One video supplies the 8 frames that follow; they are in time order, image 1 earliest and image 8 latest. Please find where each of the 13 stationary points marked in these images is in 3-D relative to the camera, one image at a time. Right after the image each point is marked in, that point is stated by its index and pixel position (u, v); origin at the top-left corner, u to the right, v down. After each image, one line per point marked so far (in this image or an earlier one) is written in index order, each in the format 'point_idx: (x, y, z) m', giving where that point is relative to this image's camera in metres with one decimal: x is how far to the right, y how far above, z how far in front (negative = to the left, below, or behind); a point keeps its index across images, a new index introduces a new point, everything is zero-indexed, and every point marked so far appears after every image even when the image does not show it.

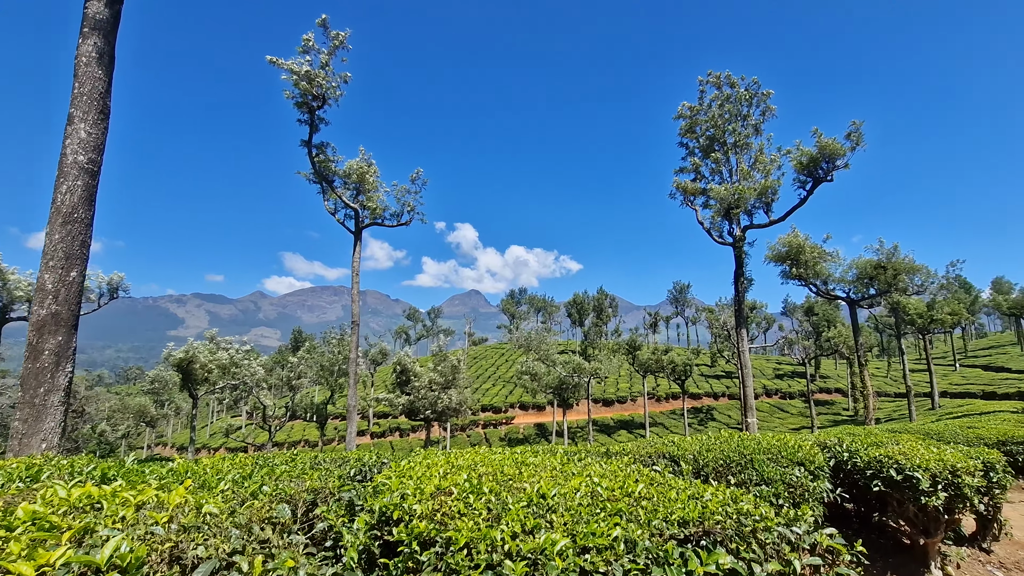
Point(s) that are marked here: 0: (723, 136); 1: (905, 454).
0: (+7.1, +5.0, +17.0) m
1: (+3.8, -1.6, +5.0) m
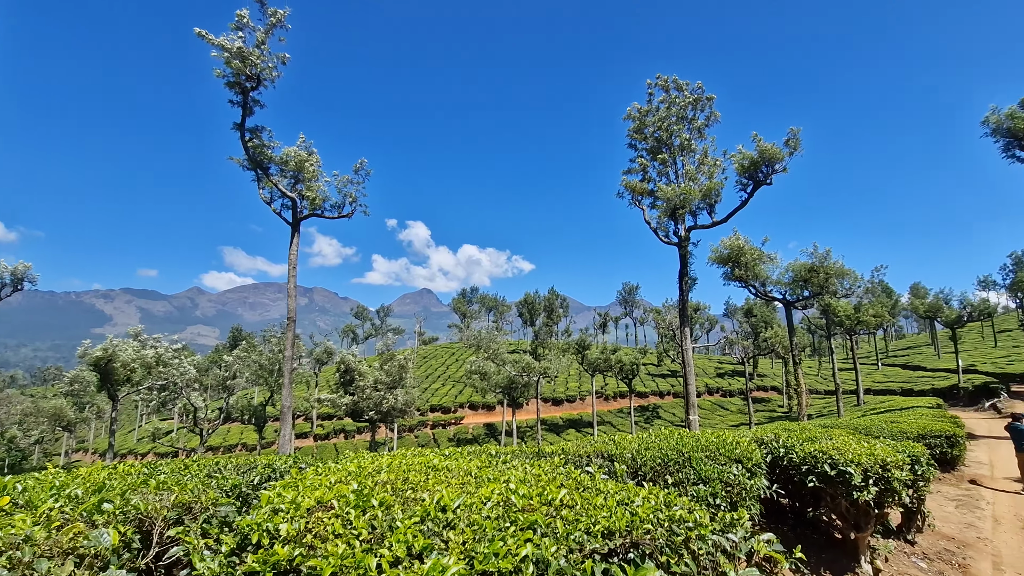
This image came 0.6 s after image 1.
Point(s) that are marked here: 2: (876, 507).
0: (+5.4, +5.1, +17.3) m
1: (+3.2, -1.6, +5.0) m
2: (+3.4, -2.0, +4.8) m
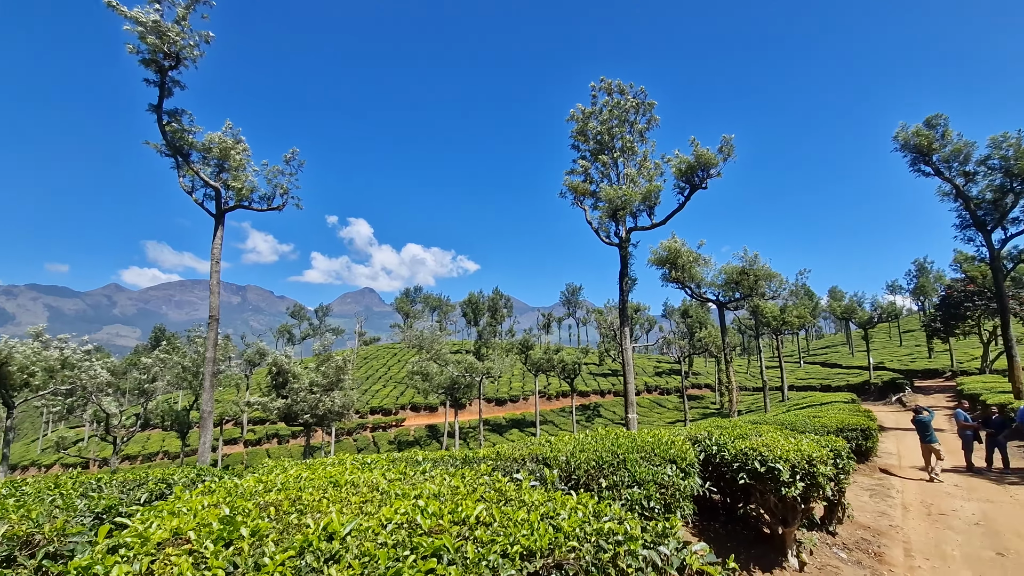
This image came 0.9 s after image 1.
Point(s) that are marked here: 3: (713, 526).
0: (+3.5, +5.1, +17.5) m
1: (+2.5, -1.6, +5.1) m
2: (+2.8, -2.0, +4.9) m
3: (+2.2, -2.6, +5.6) m
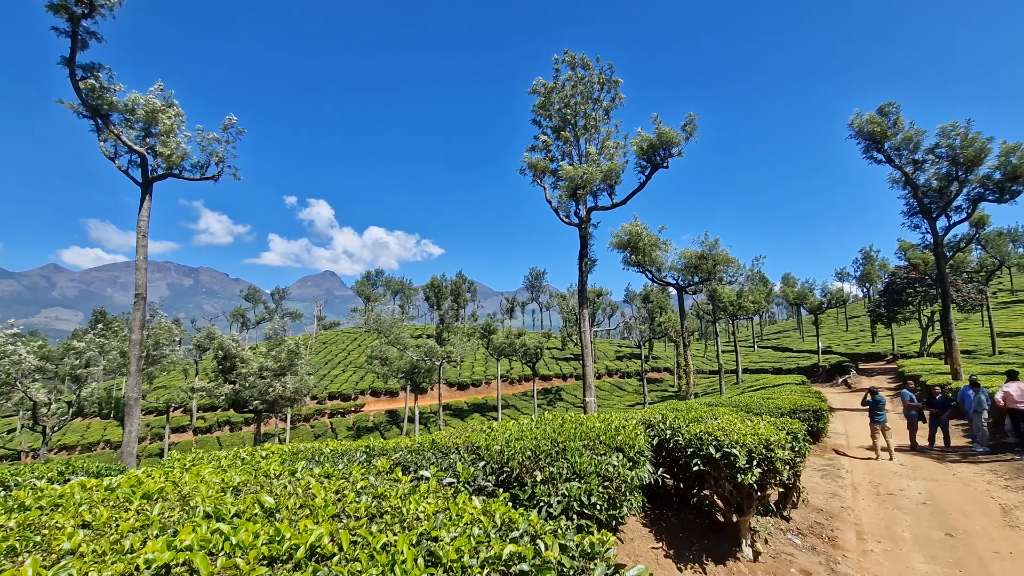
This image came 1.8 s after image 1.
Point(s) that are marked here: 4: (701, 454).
0: (+2.1, +5.7, +17.0) m
1: (+2.0, -1.3, +4.7) m
2: (+2.2, -1.8, +4.5) m
3: (+1.6, -2.3, +5.3) m
4: (+1.7, -1.5, +4.7) m
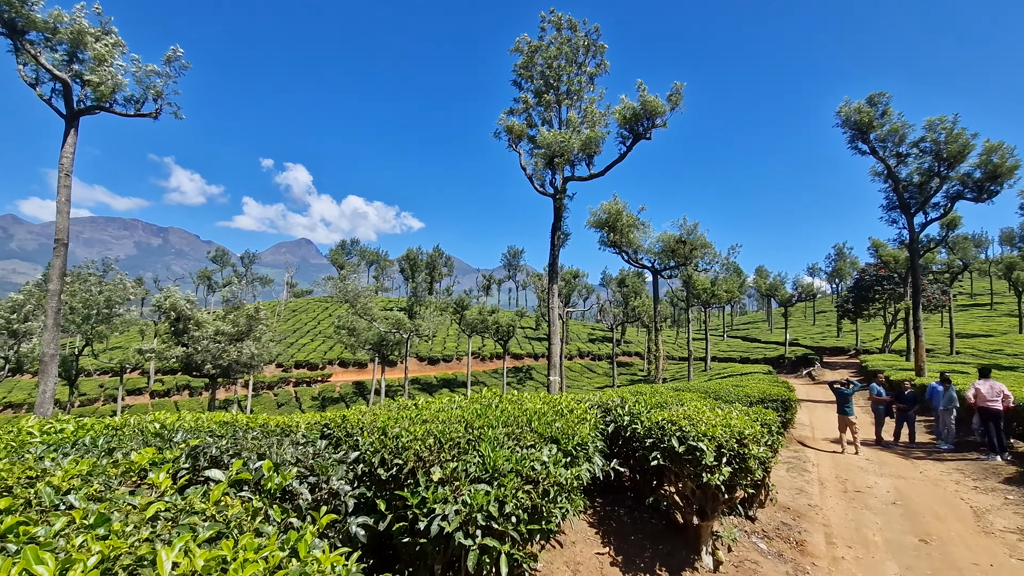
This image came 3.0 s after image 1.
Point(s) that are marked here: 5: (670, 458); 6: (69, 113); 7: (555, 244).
0: (+1.4, +6.5, +16.0) m
1: (+1.4, -1.0, +4.0) m
2: (+1.6, -1.5, +3.8) m
3: (+0.9, -2.0, +4.6) m
4: (+1.2, -1.2, +4.0) m
5: (+1.2, -1.3, +4.0) m
6: (-10.0, +3.9, +11.5) m
7: (+1.3, +1.3, +14.9) m
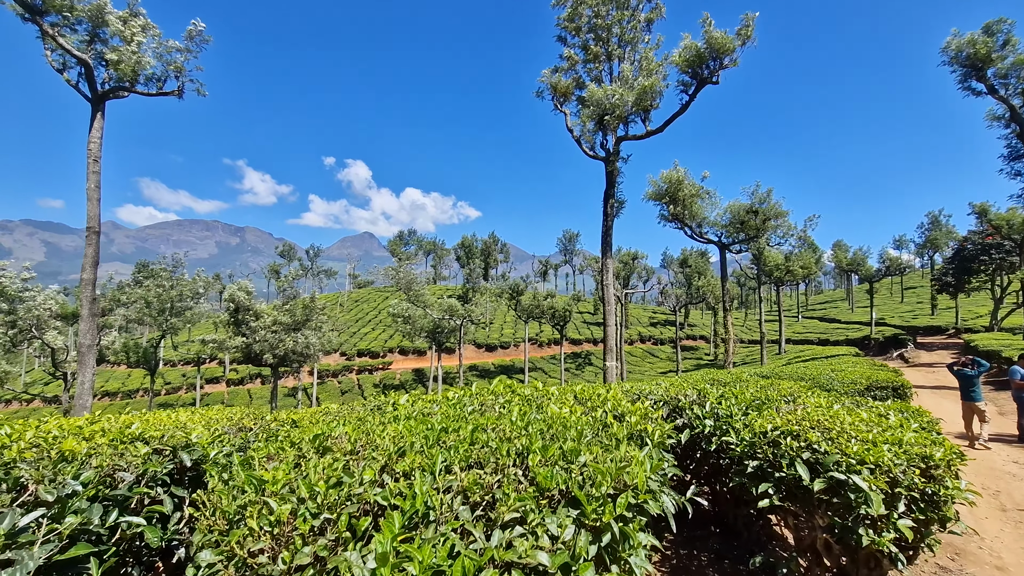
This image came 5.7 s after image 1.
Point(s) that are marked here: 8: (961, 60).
0: (+2.6, +7.2, +14.2) m
1: (+1.5, -0.7, +2.4) m
2: (+1.7, -1.2, +2.3) m
3: (+1.1, -1.6, +3.1) m
4: (+1.3, -0.9, +2.5) m
5: (+1.3, -1.0, +2.5) m
6: (-9.1, +4.2, +11.1) m
7: (+2.5, +2.0, +13.2) m
8: (+15.4, +7.9, +17.5) m
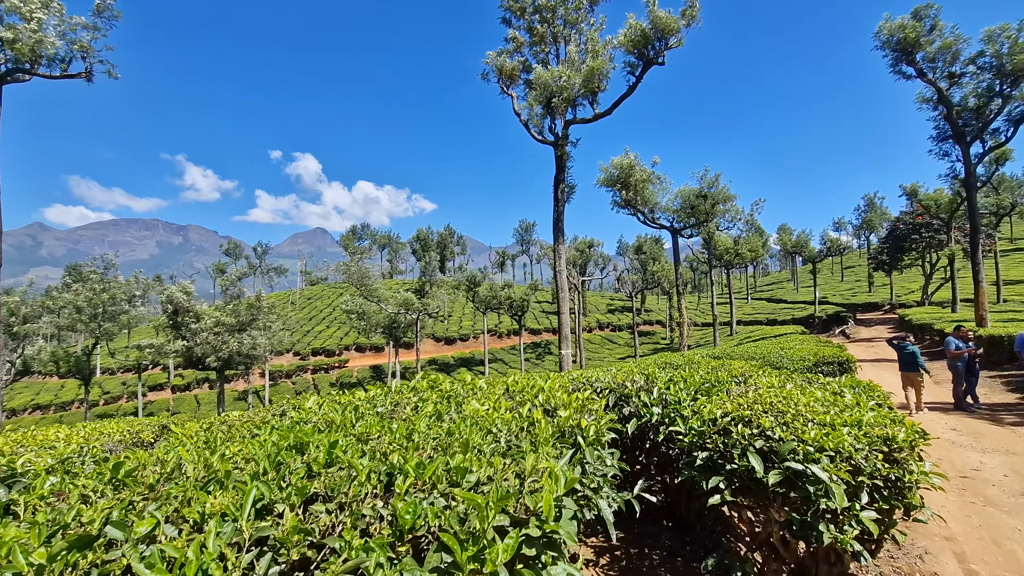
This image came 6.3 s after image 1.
0: (+1.1, +7.5, +13.9) m
1: (+1.1, -0.5, +2.2) m
2: (+1.4, -1.0, +2.1) m
3: (+0.8, -1.5, +2.9) m
4: (+0.9, -0.8, +2.2) m
5: (+1.0, -0.8, +2.2) m
6: (-10.3, +4.1, +9.9) m
7: (+1.2, +2.3, +13.0) m
8: (+13.6, +8.7, +18.2) m
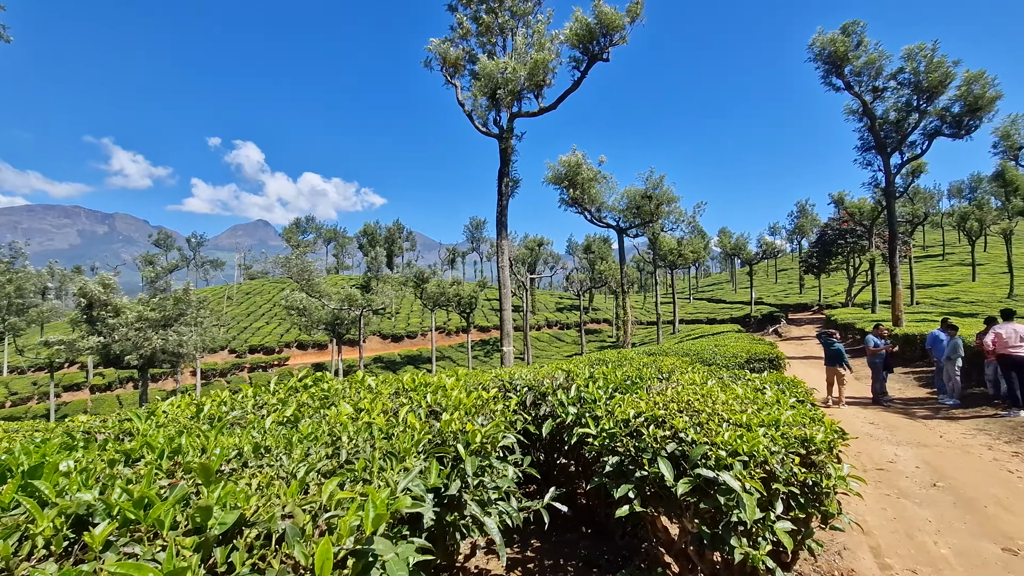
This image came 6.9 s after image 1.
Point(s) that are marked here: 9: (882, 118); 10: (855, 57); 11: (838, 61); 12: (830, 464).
0: (-0.4, +7.6, +13.6) m
1: (+0.7, -0.5, +2.0) m
2: (+1.0, -1.0, +1.9) m
3: (+0.3, -1.4, +2.6) m
4: (+0.5, -0.7, +2.0) m
5: (+0.6, -0.8, +2.0) m
6: (-11.3, +4.3, +8.6) m
7: (-0.2, +2.4, +12.7) m
8: (+11.7, +8.7, +19.1) m
9: (+14.2, +6.5, +19.6) m
10: (+12.5, +8.4, +18.5) m
11: (+12.0, +8.4, +18.8) m
12: (+1.1, -0.6, +1.8) m
